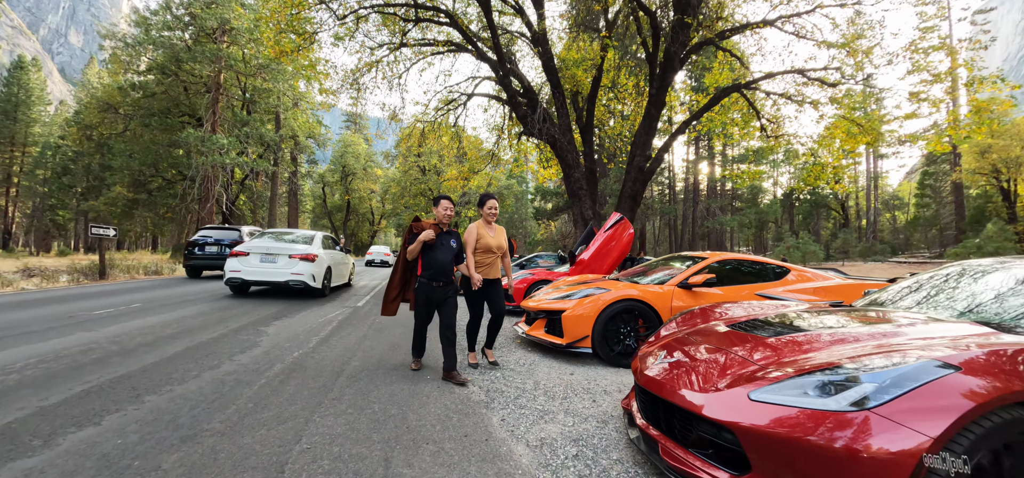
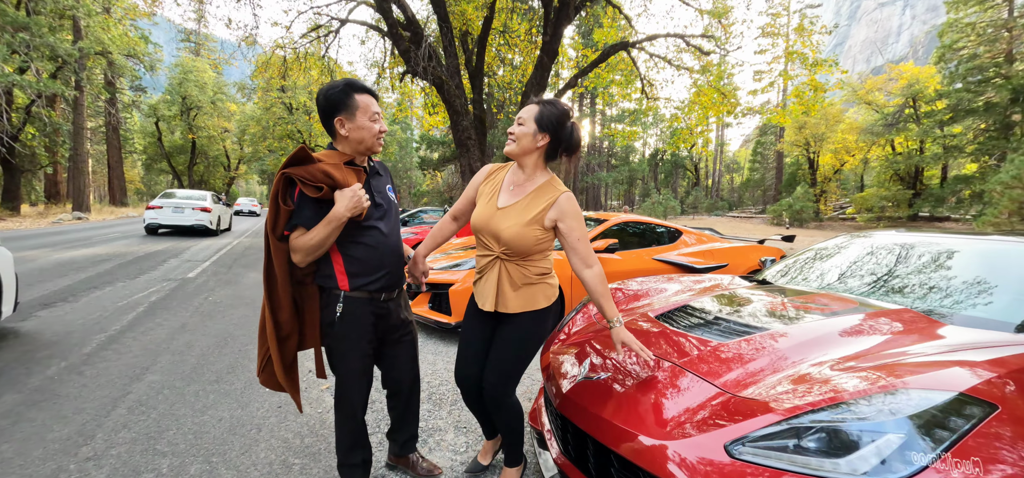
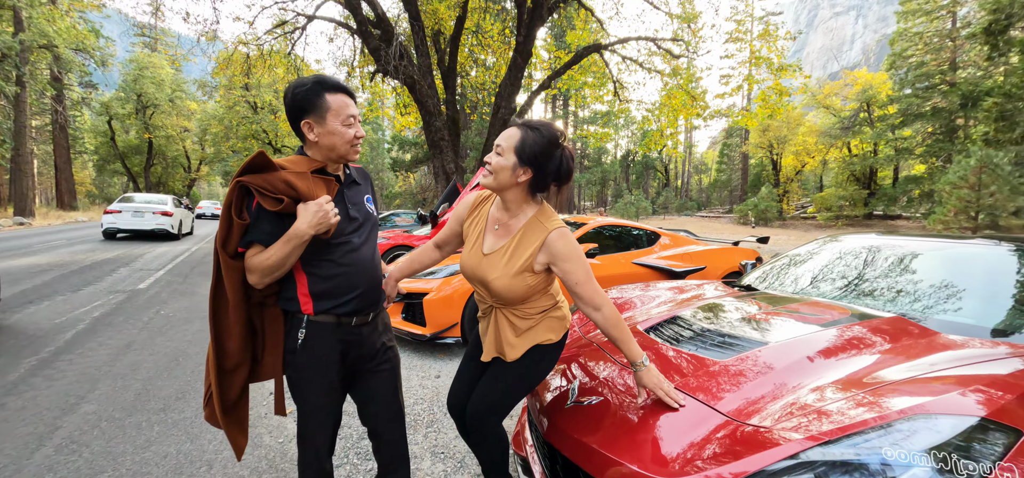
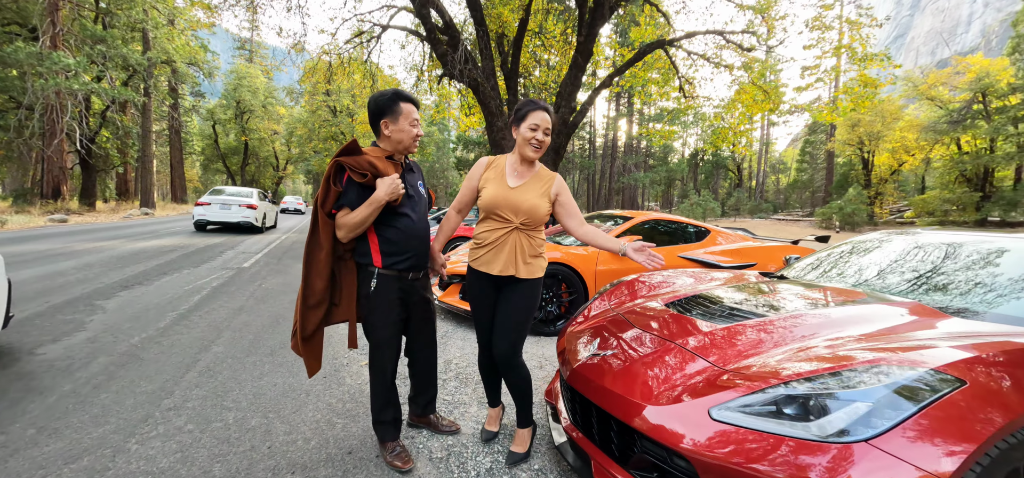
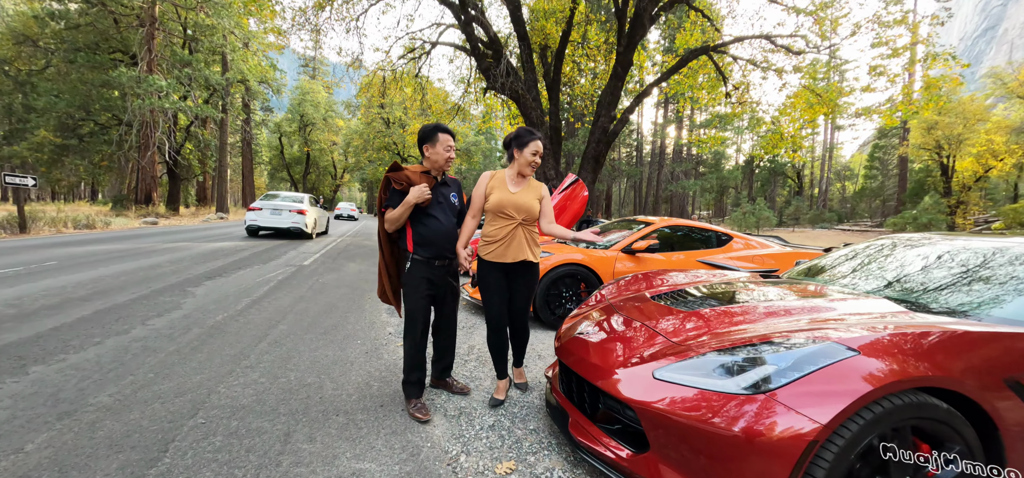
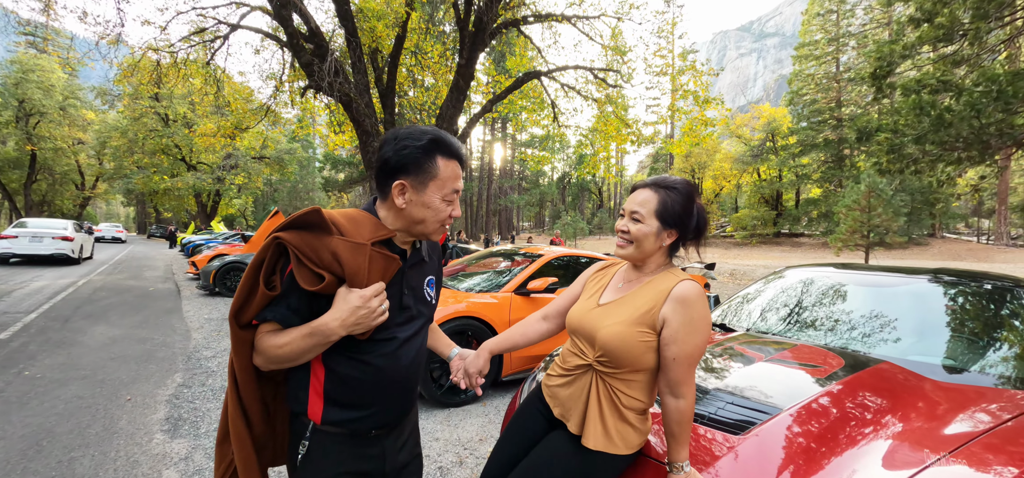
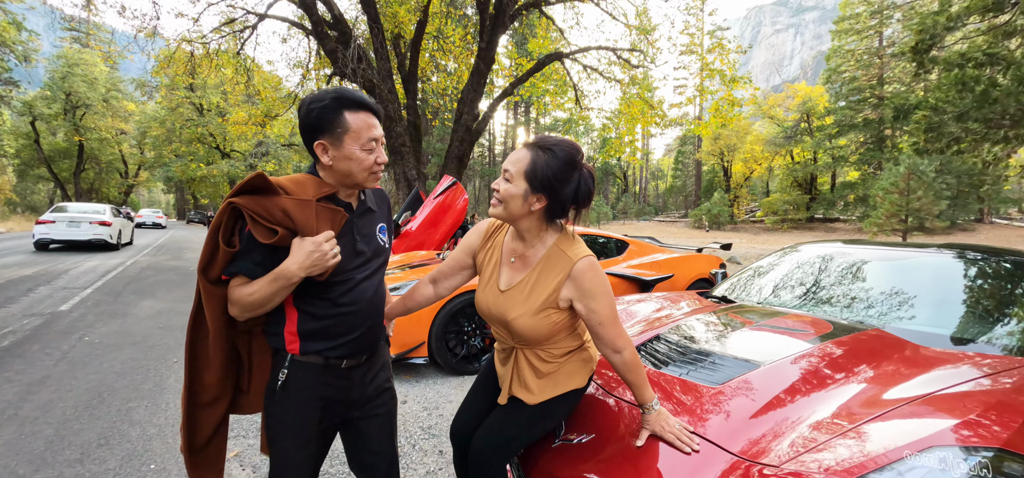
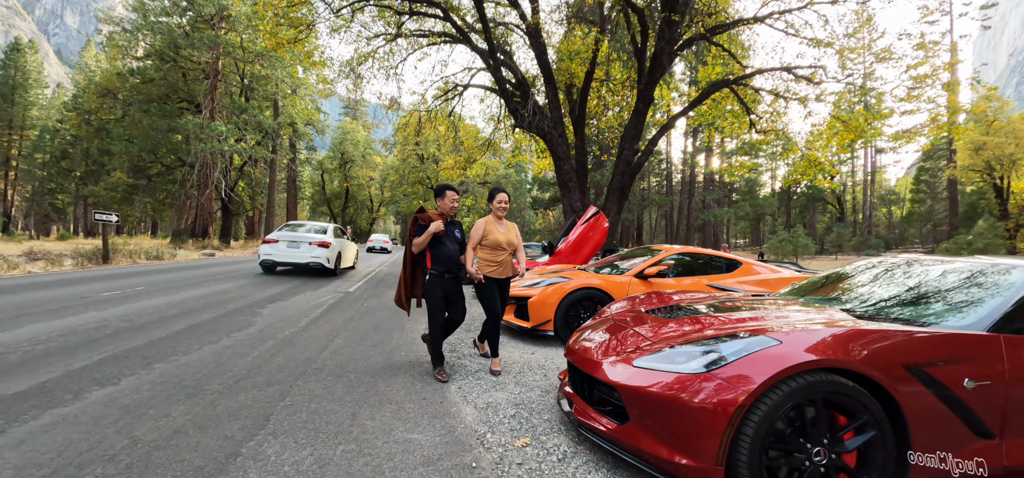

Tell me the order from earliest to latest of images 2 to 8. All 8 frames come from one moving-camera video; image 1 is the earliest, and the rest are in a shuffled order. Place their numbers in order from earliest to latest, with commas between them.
8, 5, 4, 2, 3, 7, 6
